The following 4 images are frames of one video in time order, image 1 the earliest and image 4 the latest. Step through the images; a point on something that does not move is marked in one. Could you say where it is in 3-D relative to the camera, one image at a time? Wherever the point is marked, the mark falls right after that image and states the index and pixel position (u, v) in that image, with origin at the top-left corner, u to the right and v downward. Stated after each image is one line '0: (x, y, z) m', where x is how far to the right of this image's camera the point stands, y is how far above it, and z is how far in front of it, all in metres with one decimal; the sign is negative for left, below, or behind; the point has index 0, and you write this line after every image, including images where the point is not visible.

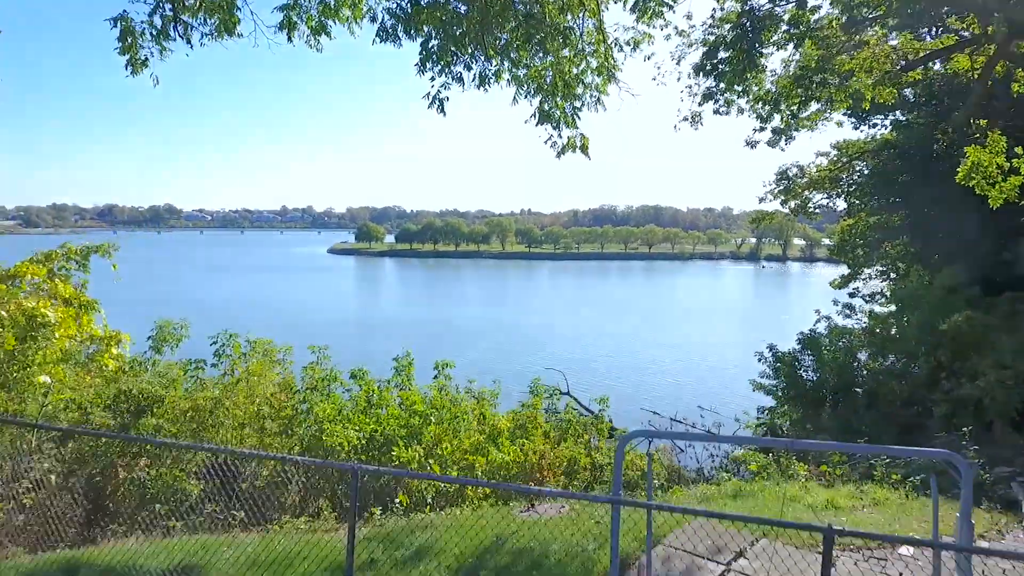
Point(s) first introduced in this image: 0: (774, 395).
0: (+4.9, -2.0, +10.9) m
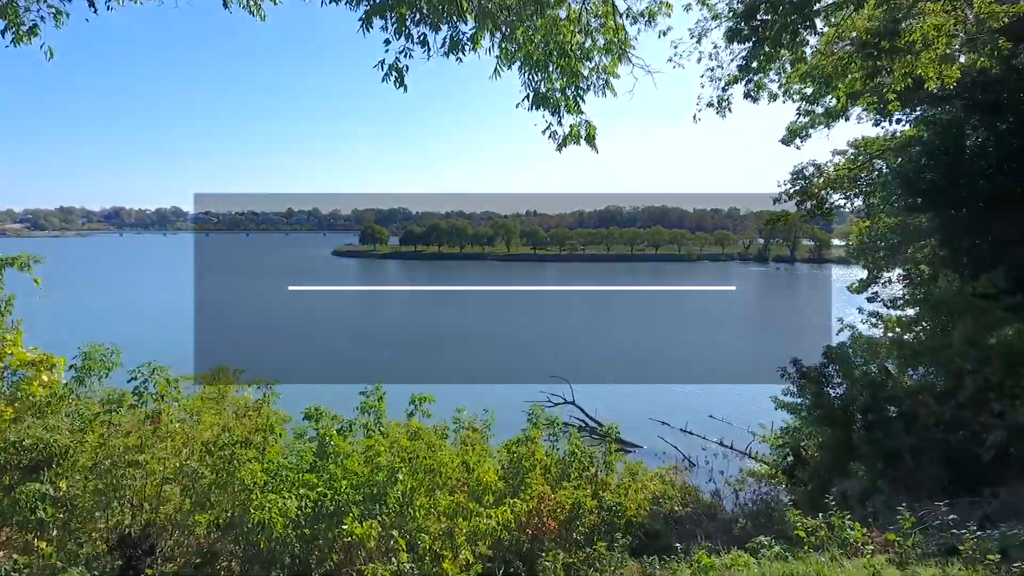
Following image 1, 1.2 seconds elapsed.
0: (+4.9, -2.1, +10.0) m
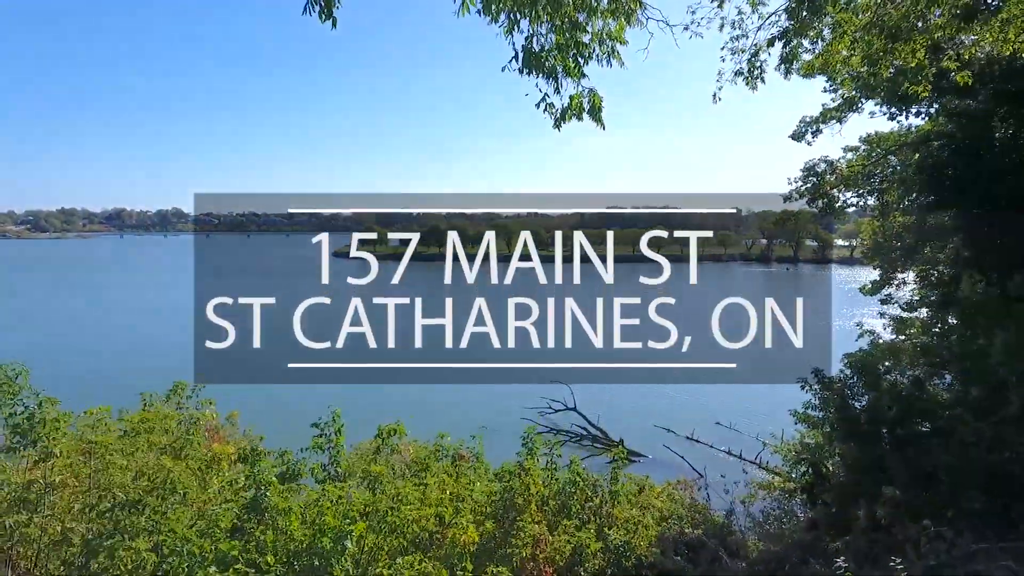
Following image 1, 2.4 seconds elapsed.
0: (+4.8, -2.2, +9.3) m
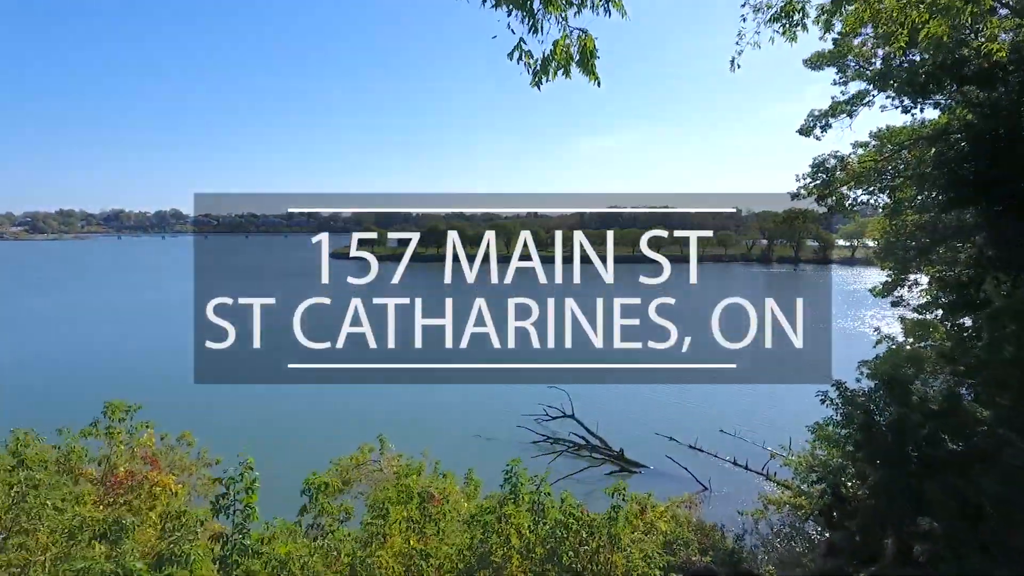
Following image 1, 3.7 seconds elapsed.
0: (+4.7, -2.2, +8.5) m
